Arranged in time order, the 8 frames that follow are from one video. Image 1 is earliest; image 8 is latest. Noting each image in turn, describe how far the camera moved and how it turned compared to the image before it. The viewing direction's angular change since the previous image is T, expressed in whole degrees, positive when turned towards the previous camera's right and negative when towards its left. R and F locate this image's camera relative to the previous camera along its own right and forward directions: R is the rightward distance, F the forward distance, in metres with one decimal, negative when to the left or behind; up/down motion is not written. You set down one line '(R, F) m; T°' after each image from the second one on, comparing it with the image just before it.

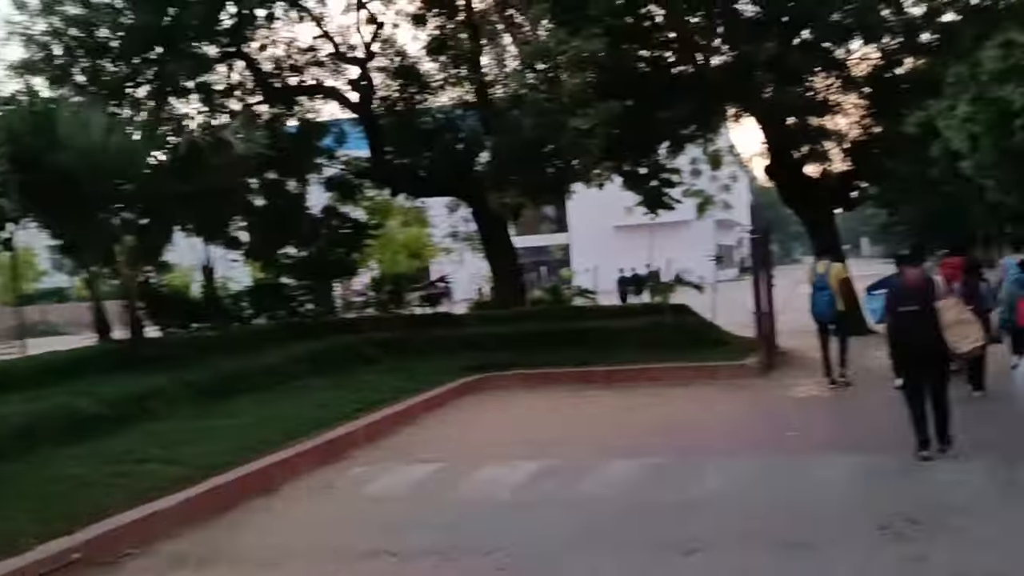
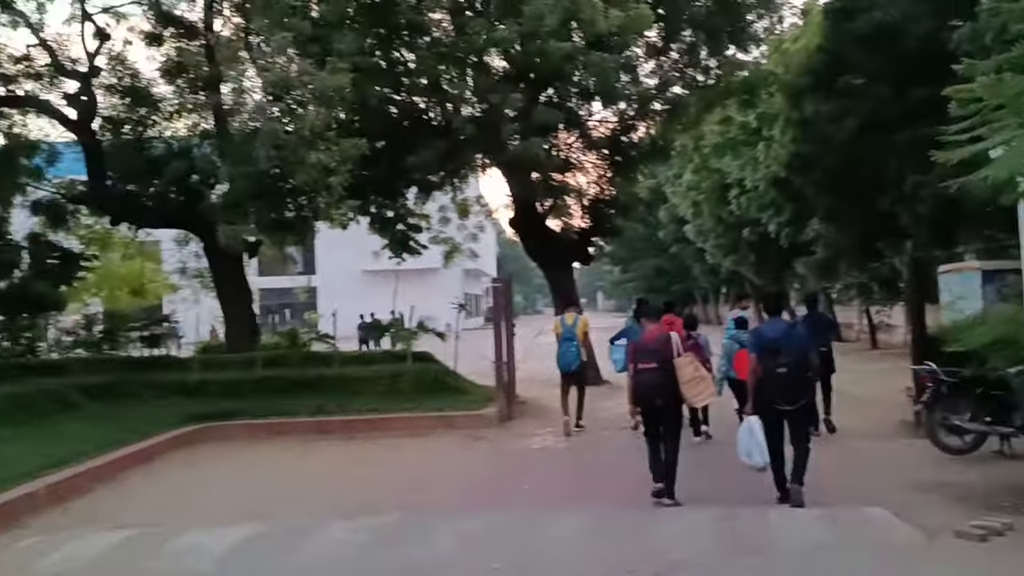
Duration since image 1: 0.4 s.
(-3.6, +4.3) m; +17°
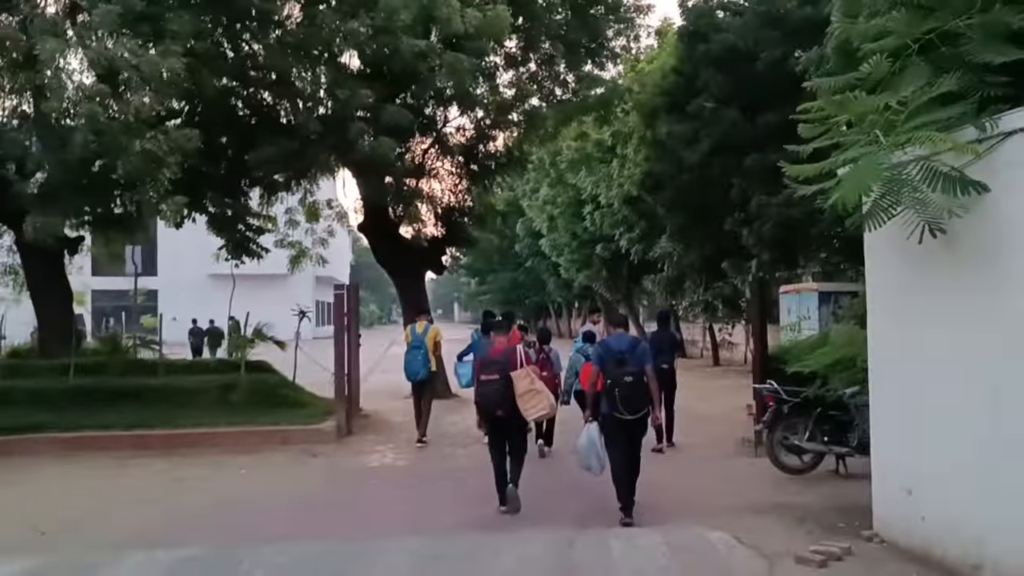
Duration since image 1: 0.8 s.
(+2.1, -1.1) m; -7°
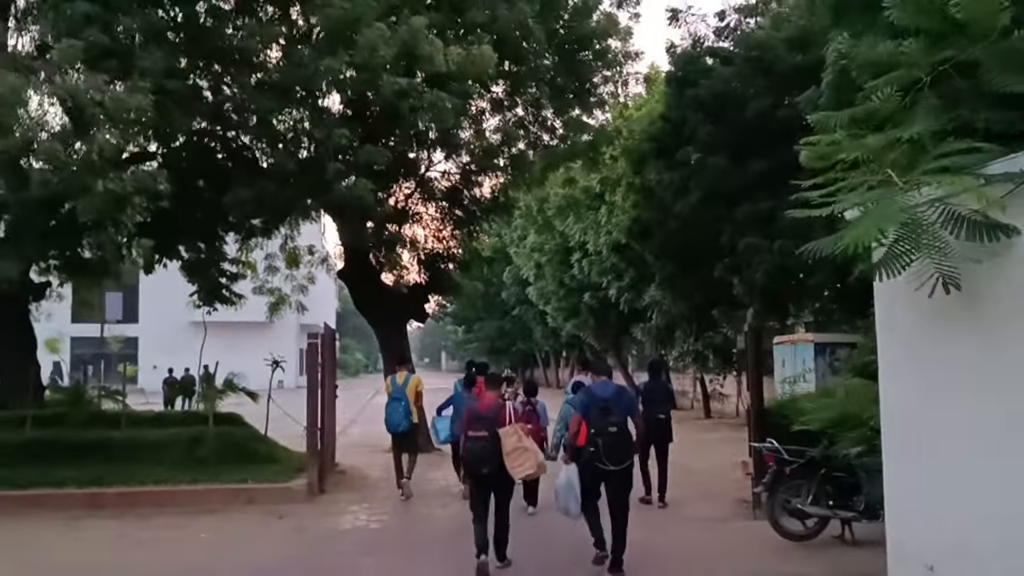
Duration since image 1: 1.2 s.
(+0.1, +0.6) m; +1°
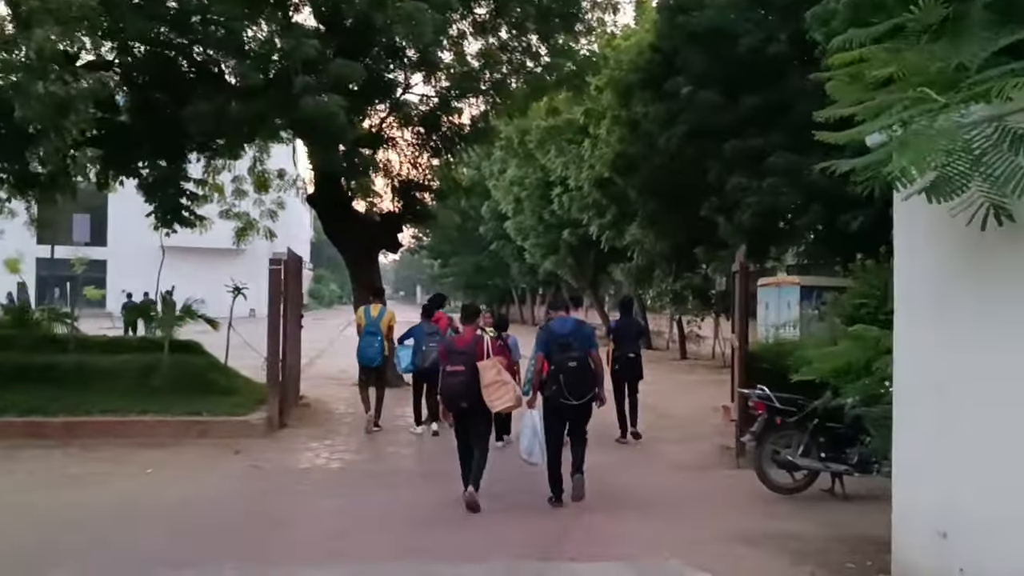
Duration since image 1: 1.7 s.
(0.0, +0.7) m; +1°
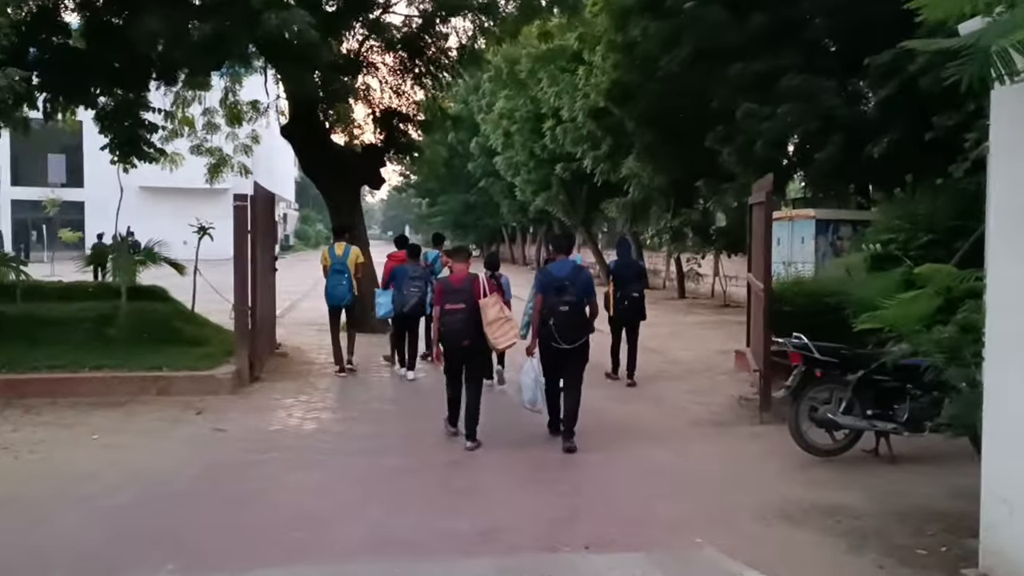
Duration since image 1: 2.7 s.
(0.0, +1.1) m; +1°
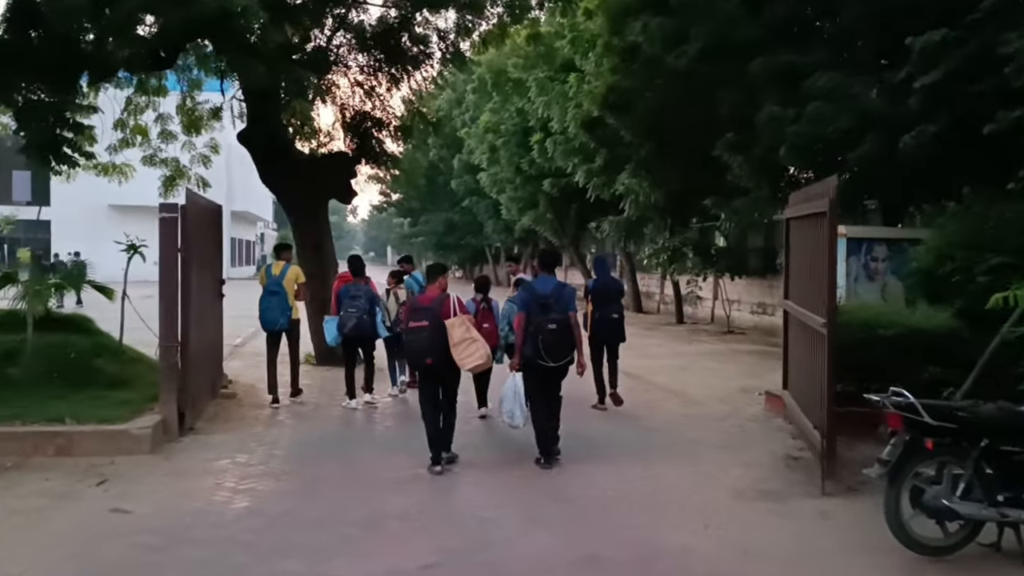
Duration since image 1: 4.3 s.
(-0.1, +1.8) m; +1°
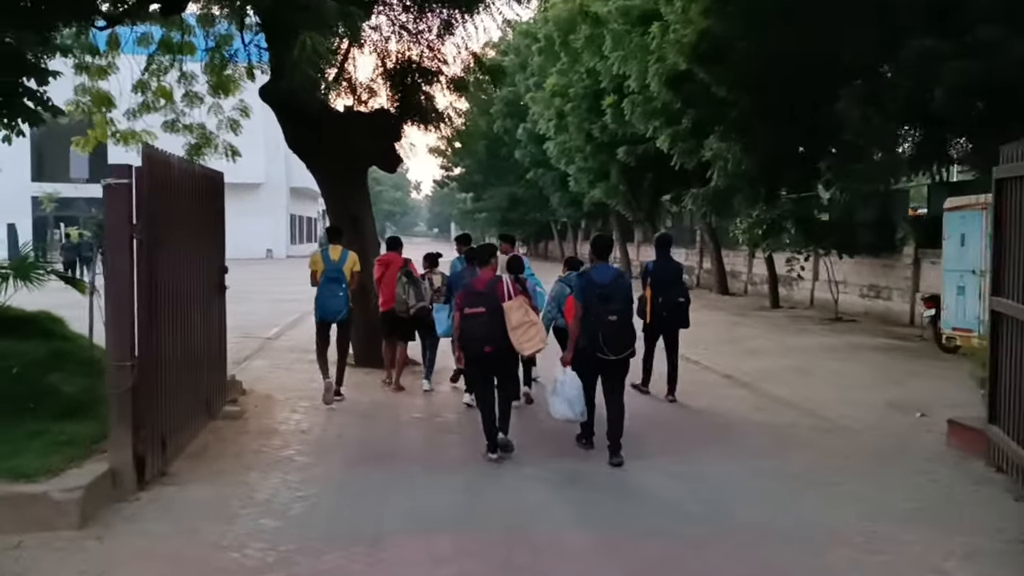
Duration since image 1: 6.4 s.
(-0.2, +2.4) m; -4°
